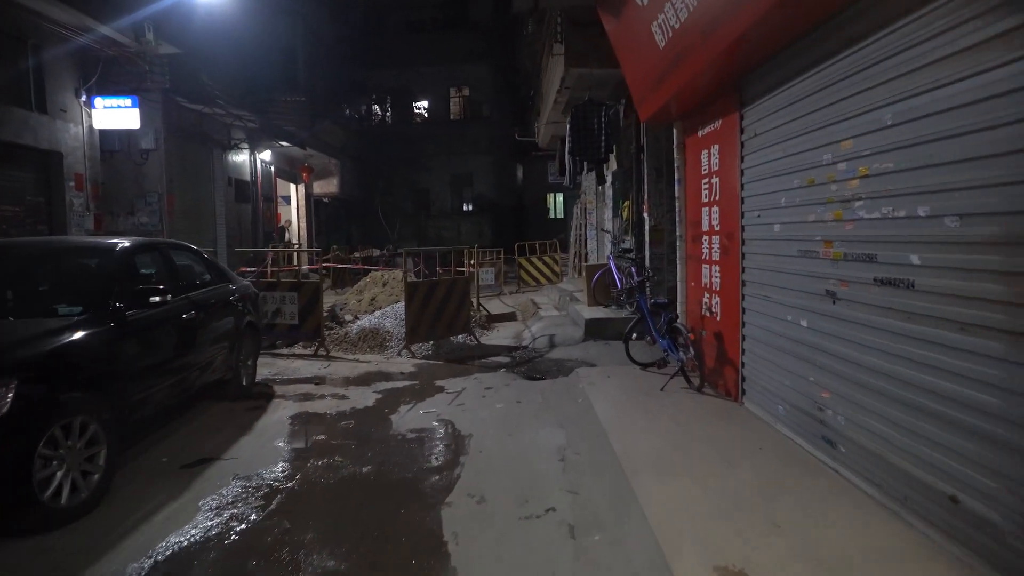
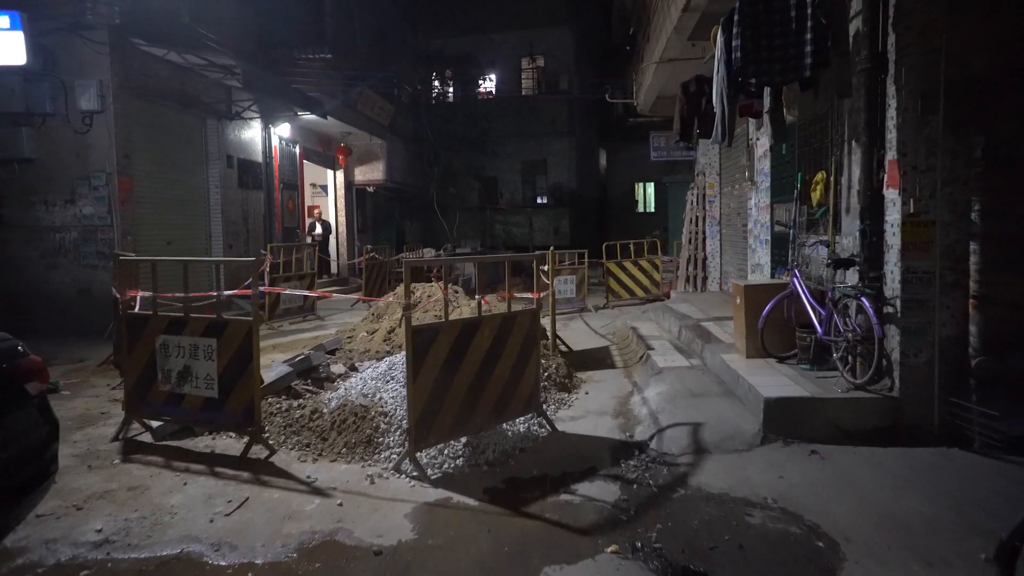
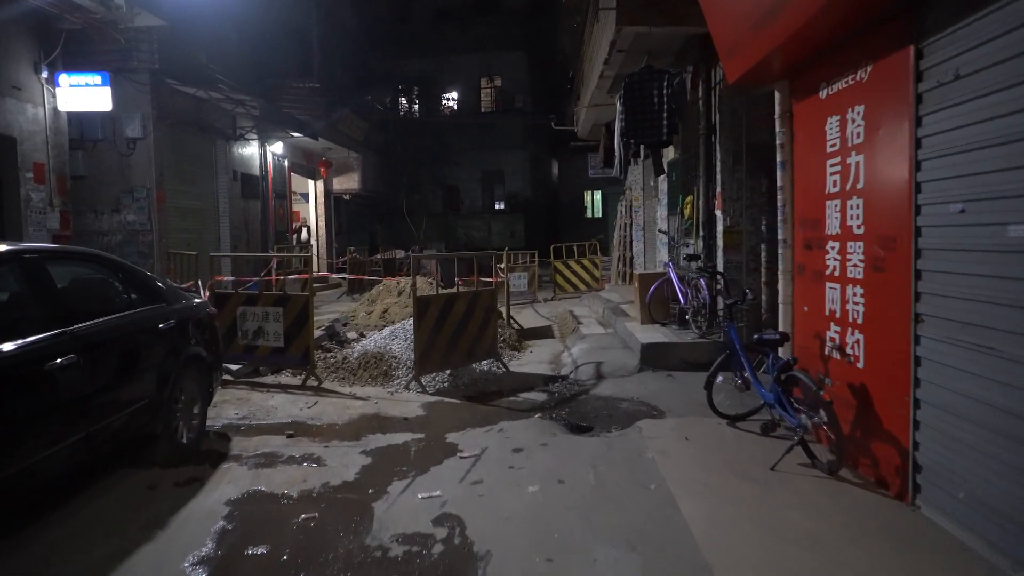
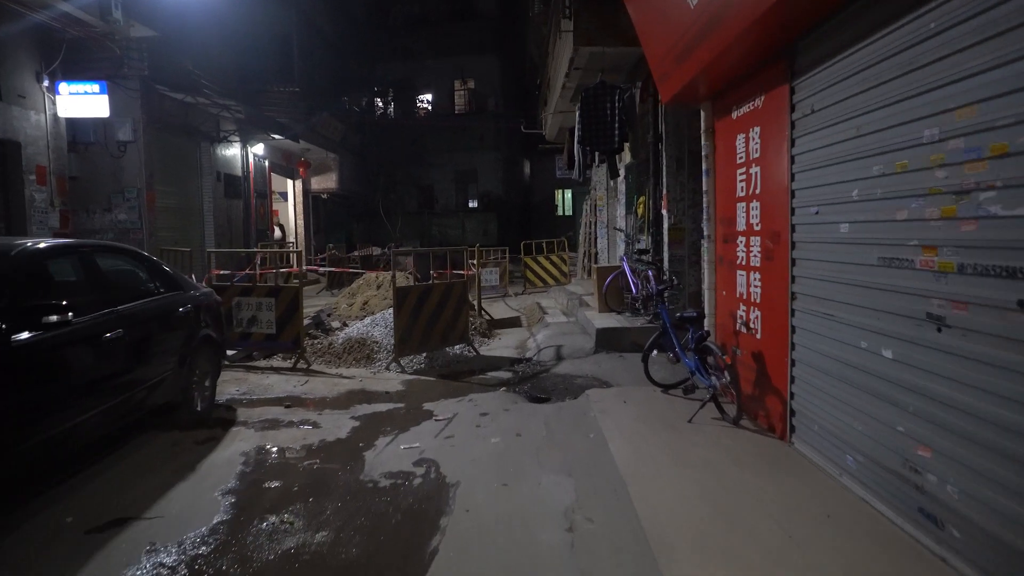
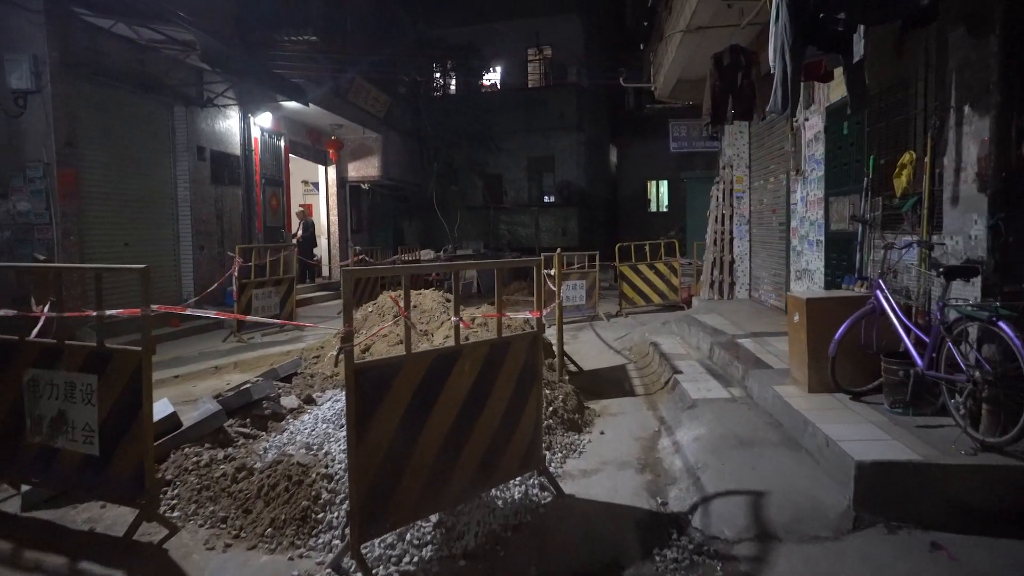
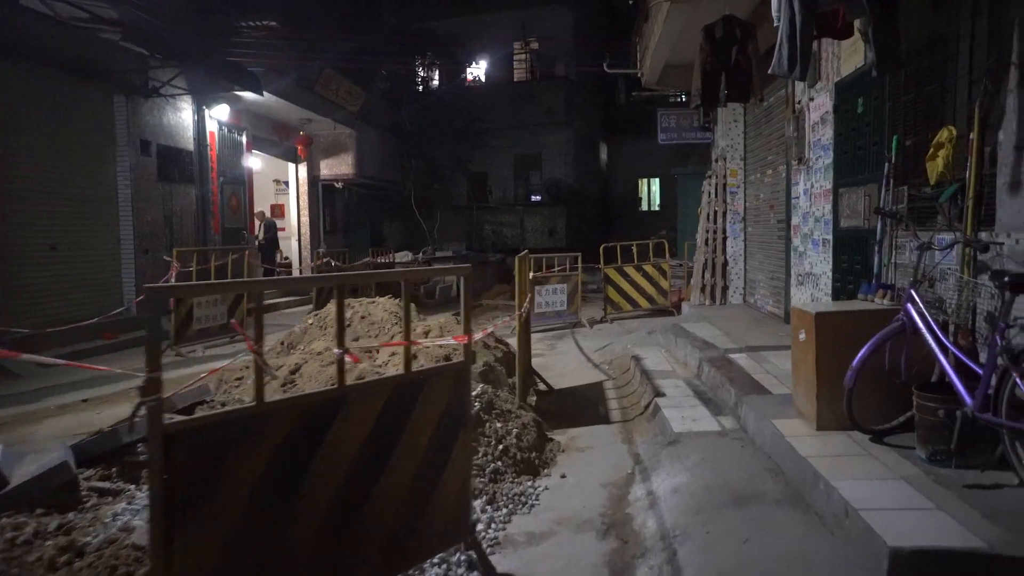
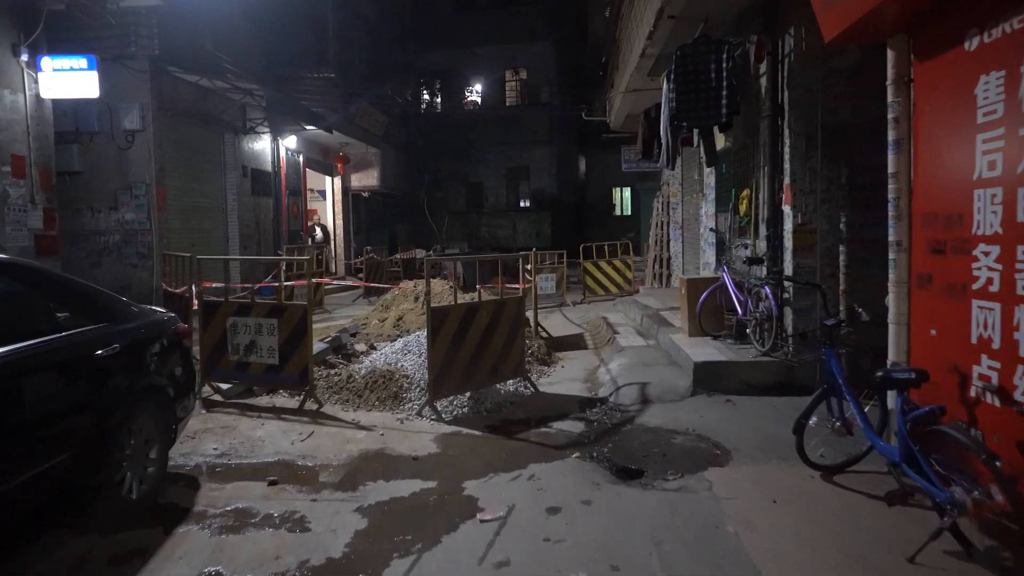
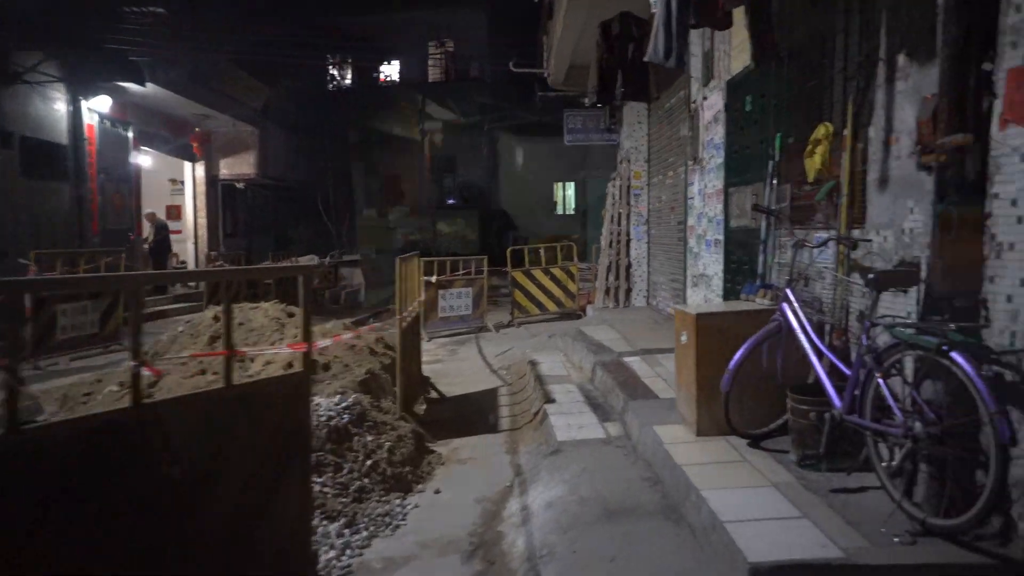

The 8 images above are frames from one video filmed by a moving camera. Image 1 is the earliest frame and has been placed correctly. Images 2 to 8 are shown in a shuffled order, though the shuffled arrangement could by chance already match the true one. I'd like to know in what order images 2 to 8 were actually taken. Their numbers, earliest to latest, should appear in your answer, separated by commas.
4, 3, 7, 2, 5, 6, 8
